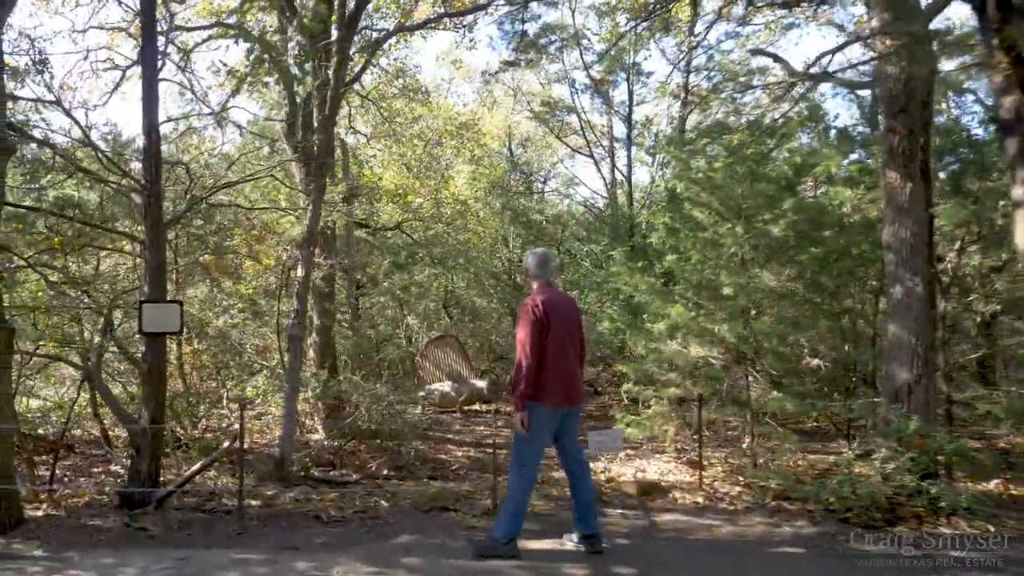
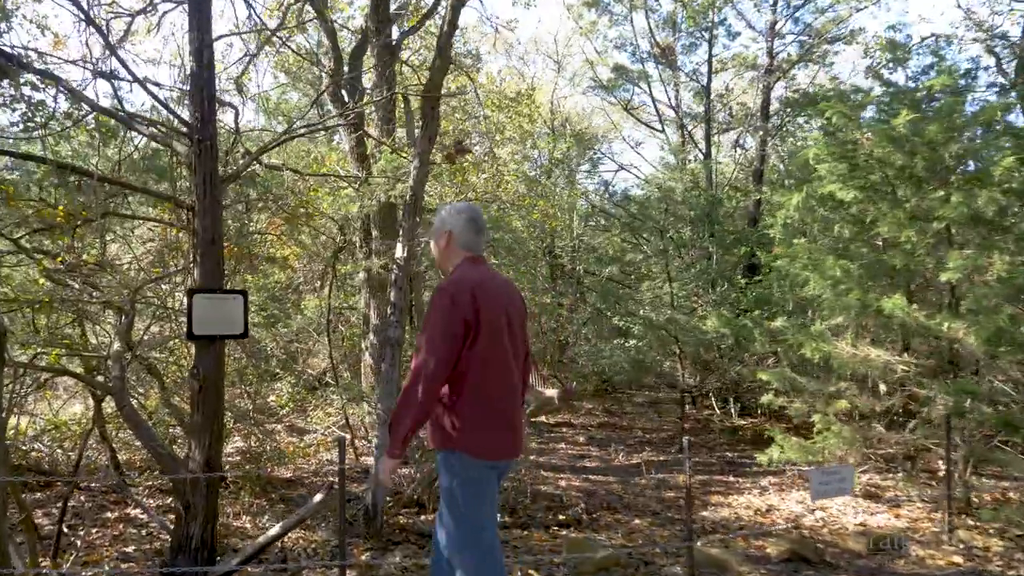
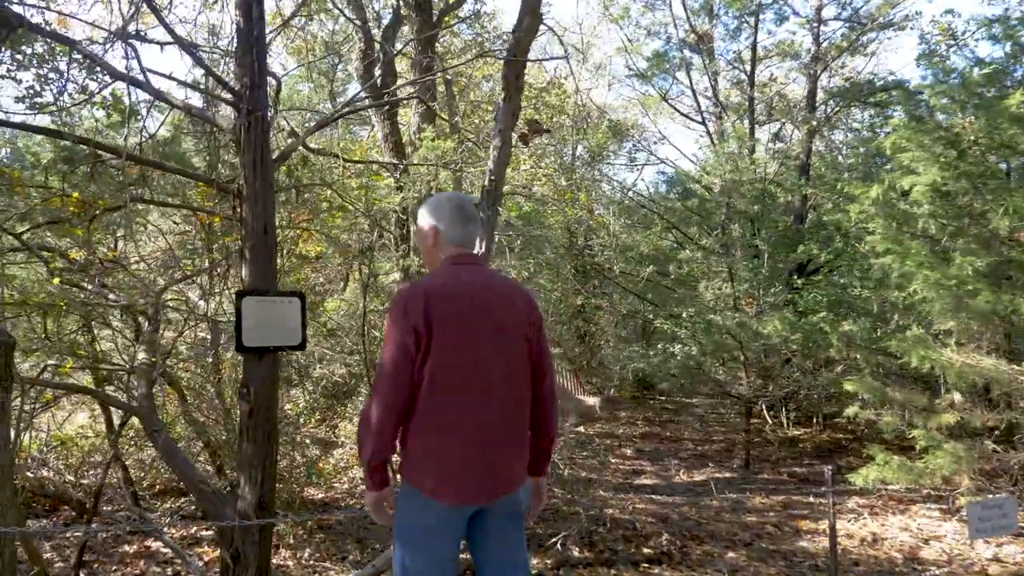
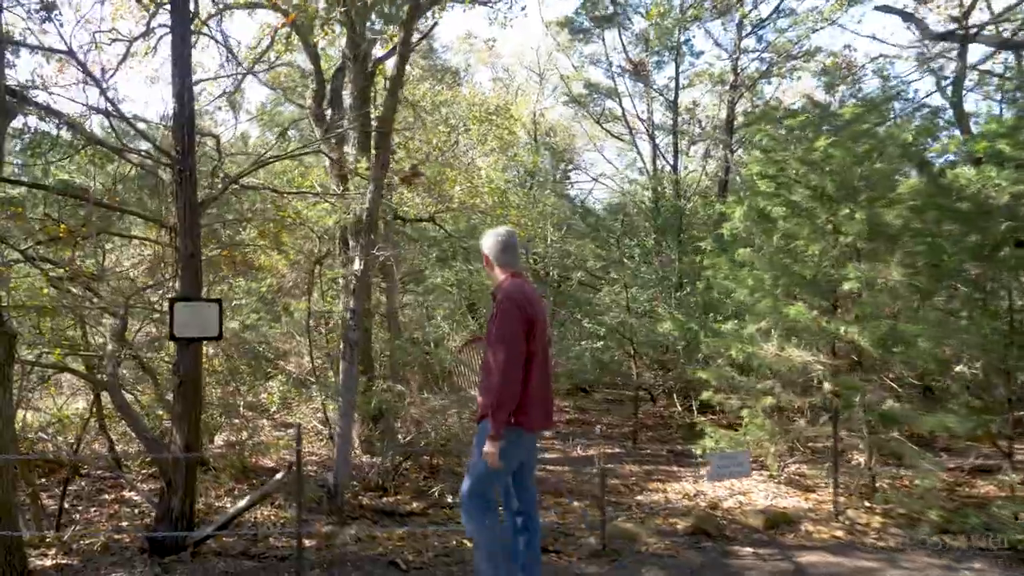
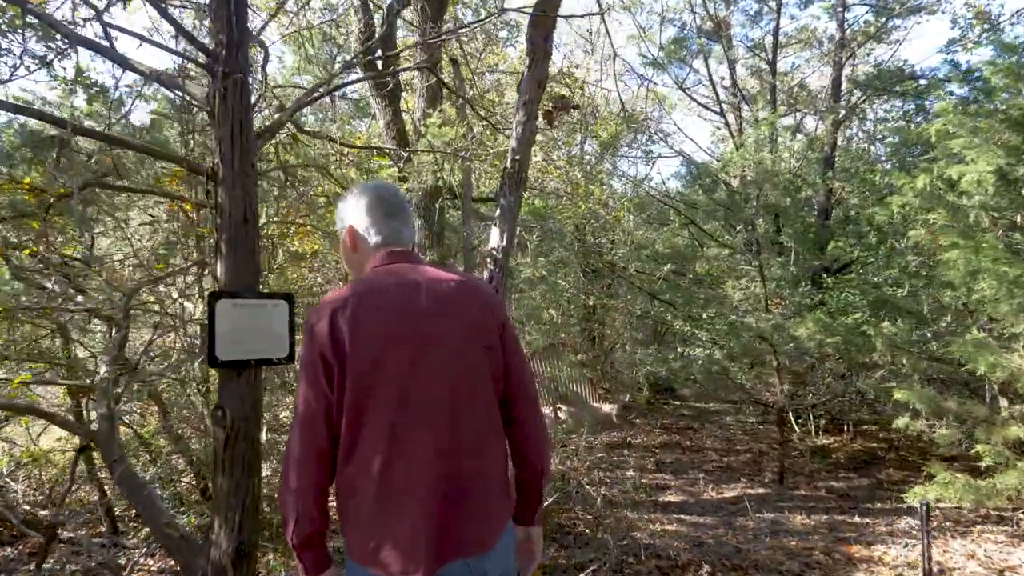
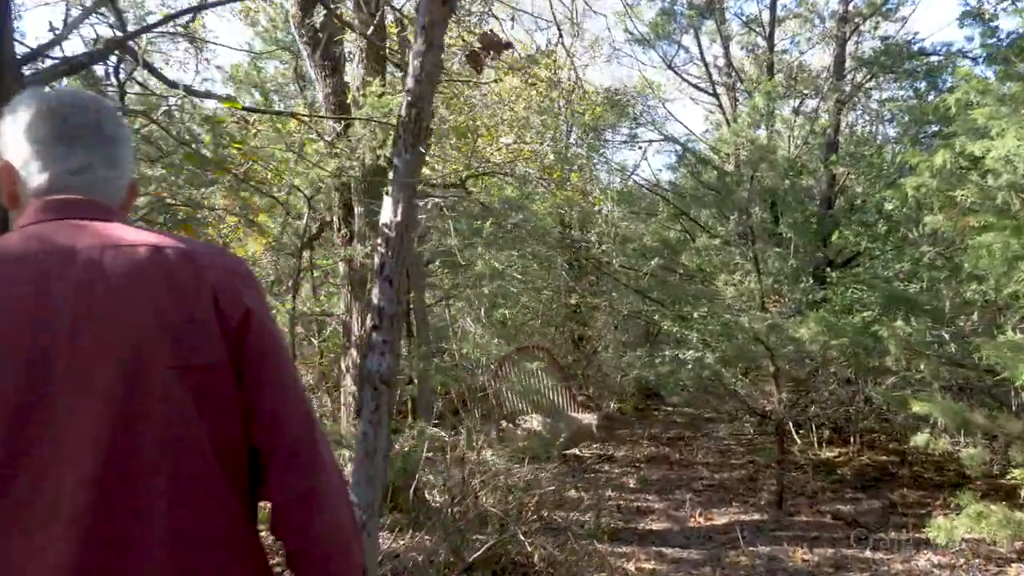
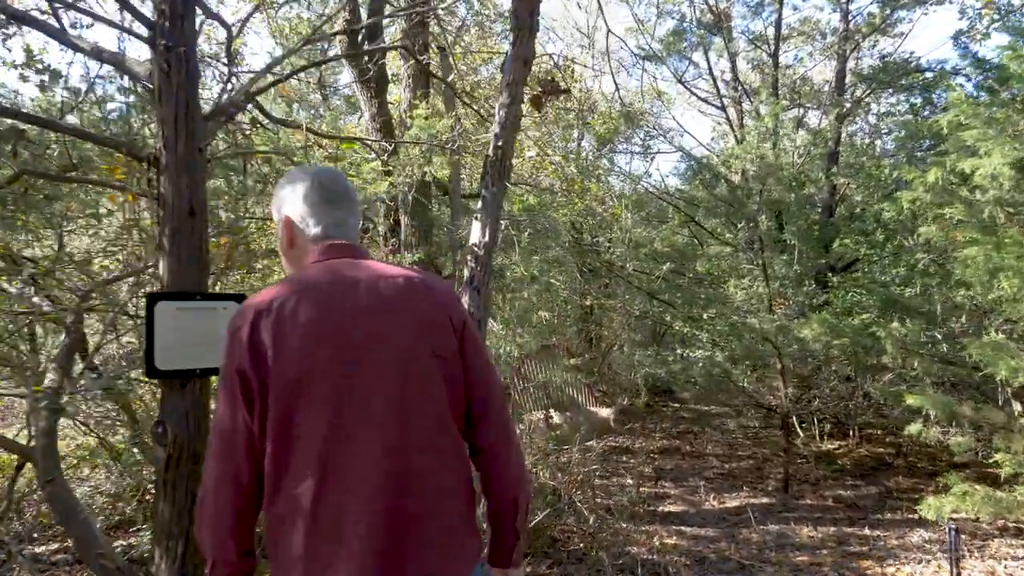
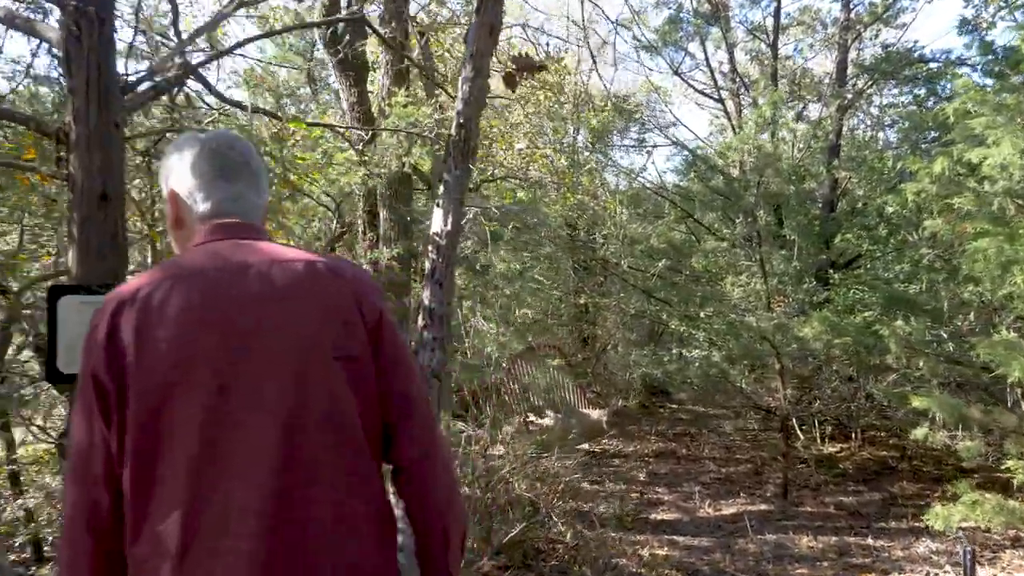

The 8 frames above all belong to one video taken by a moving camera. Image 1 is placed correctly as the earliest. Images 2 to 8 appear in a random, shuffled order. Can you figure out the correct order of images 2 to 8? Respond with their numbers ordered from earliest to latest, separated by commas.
4, 2, 3, 5, 7, 8, 6
